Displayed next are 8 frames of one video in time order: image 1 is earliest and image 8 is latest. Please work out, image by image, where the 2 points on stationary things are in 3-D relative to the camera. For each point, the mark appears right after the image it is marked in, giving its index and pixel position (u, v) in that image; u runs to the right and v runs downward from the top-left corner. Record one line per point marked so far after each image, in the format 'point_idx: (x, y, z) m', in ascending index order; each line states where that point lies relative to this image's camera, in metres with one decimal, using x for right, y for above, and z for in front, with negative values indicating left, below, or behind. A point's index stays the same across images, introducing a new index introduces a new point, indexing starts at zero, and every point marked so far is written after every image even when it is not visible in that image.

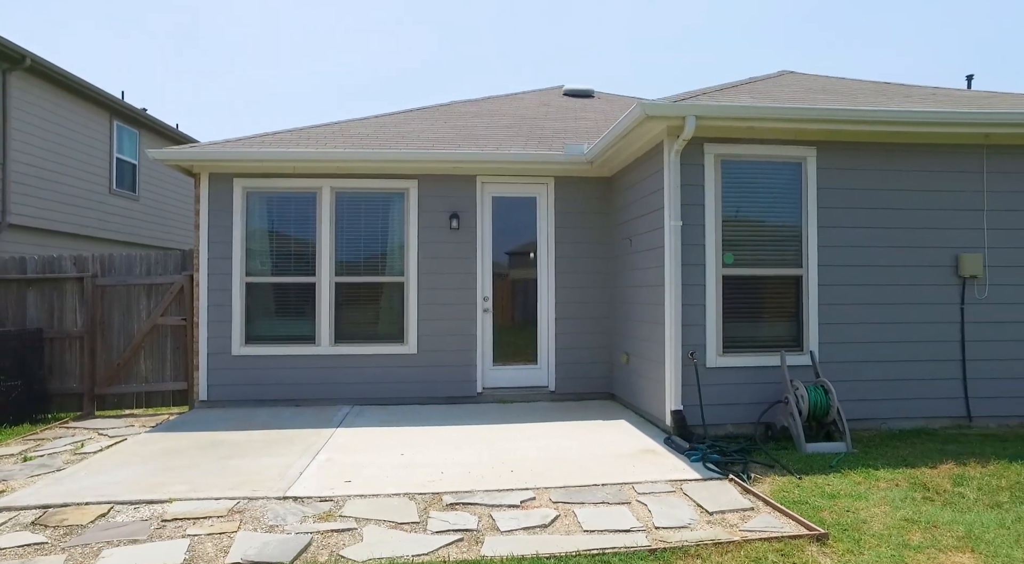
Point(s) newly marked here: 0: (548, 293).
0: (+0.3, -0.1, +6.8) m
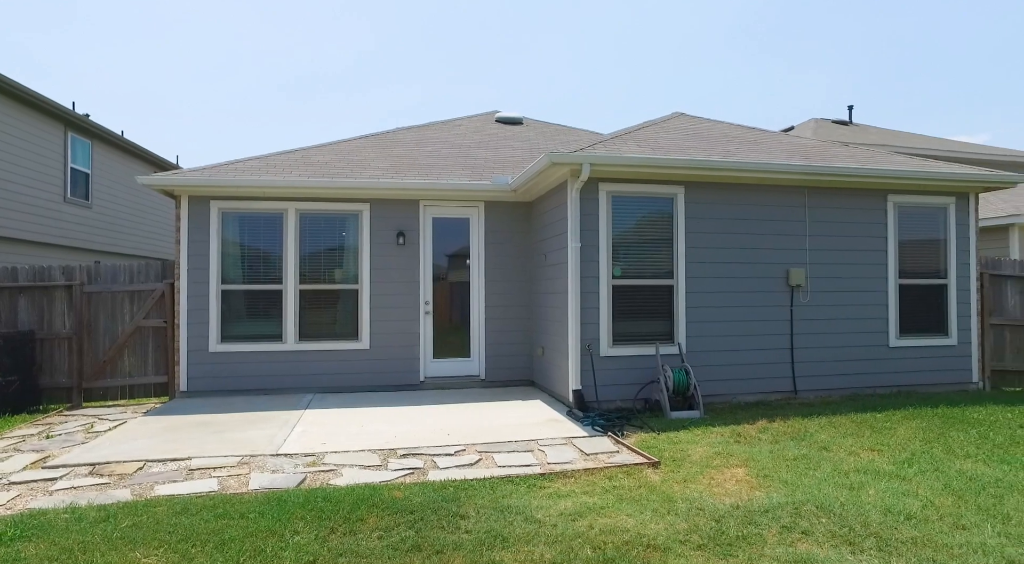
0: (-0.4, -0.2, +8.2) m
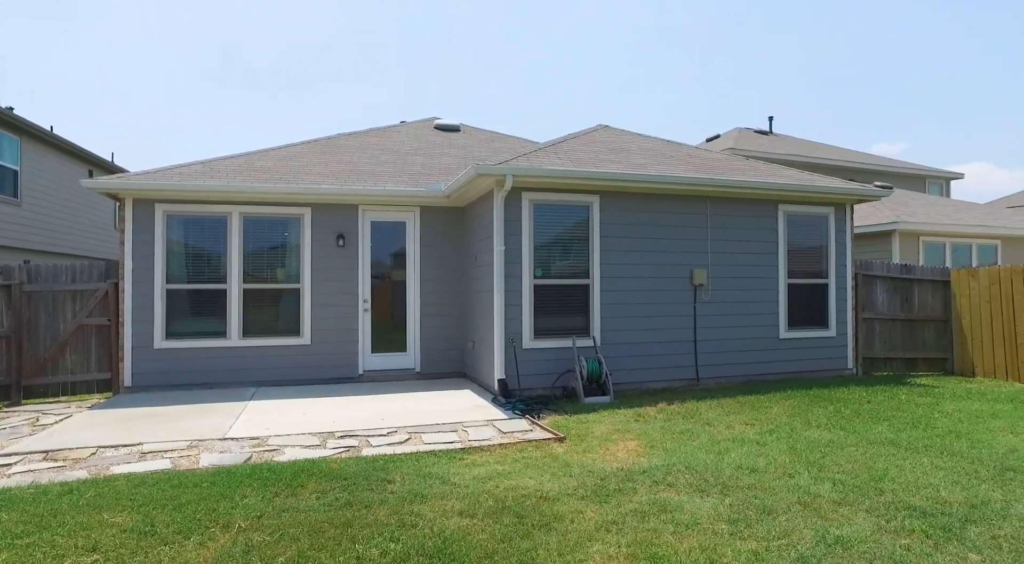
0: (-1.3, -0.2, +8.8) m
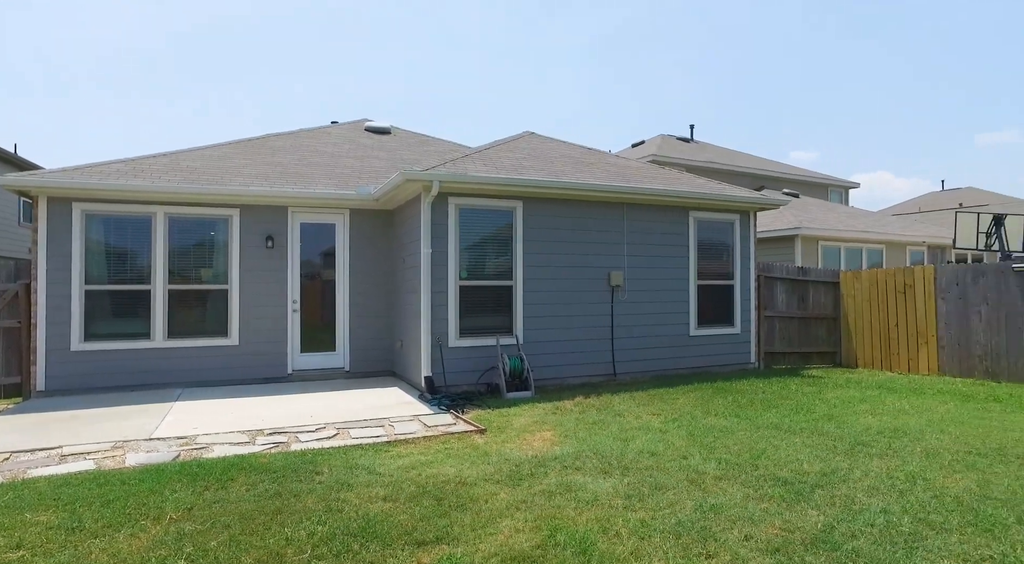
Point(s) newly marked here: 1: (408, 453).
0: (-2.3, -0.2, +9.0) m
1: (-0.8, -1.3, +4.9) m
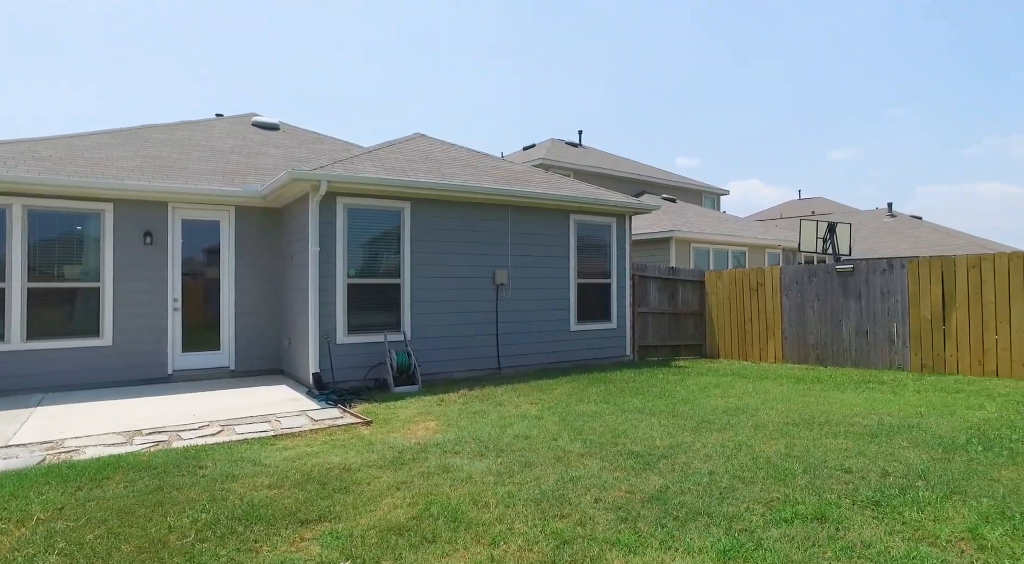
0: (-3.8, -0.2, +8.8) m
1: (-1.7, -1.3, +5.1) m
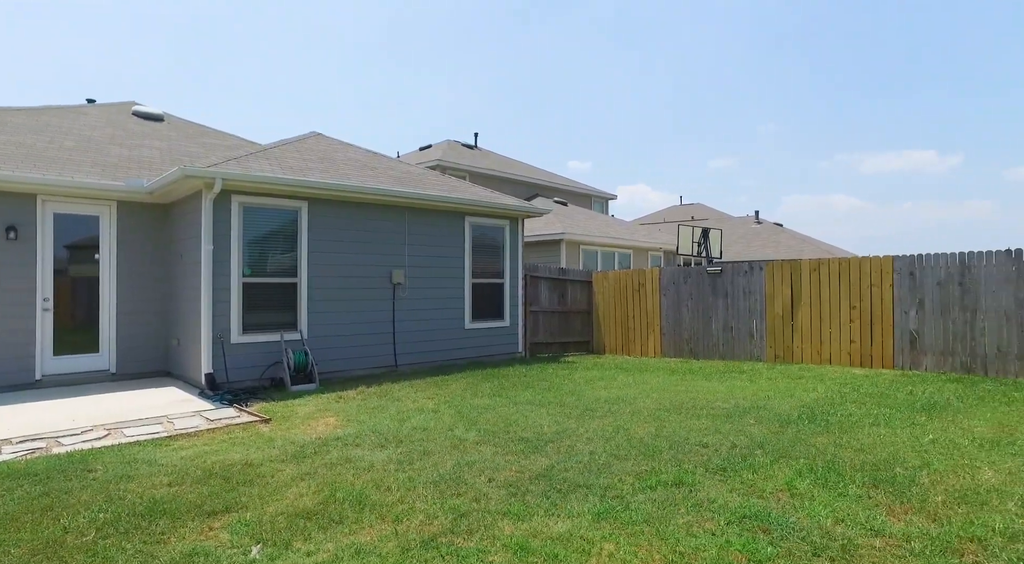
0: (-5.1, -0.2, +8.4) m
1: (-2.5, -1.3, +5.1) m
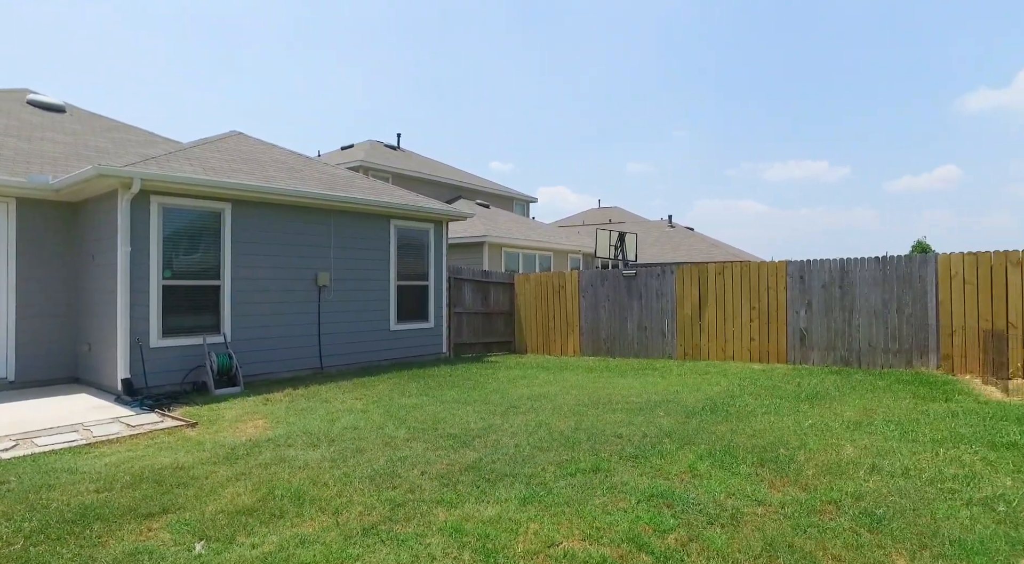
0: (-6.1, -0.2, +8.0) m
1: (-3.0, -1.3, +5.0) m
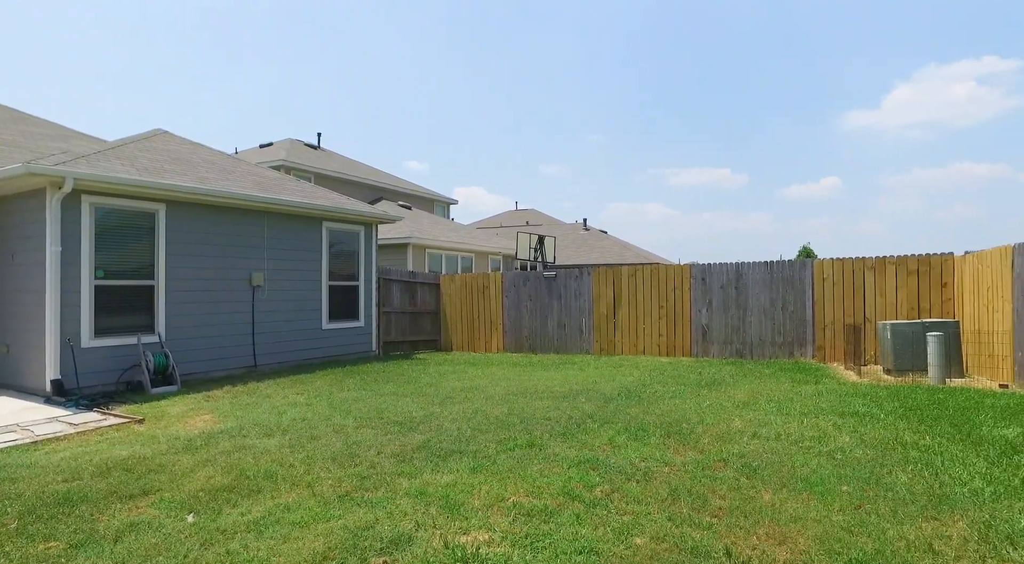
0: (-6.9, -0.2, +7.8) m
1: (-3.5, -1.3, +5.2) m
